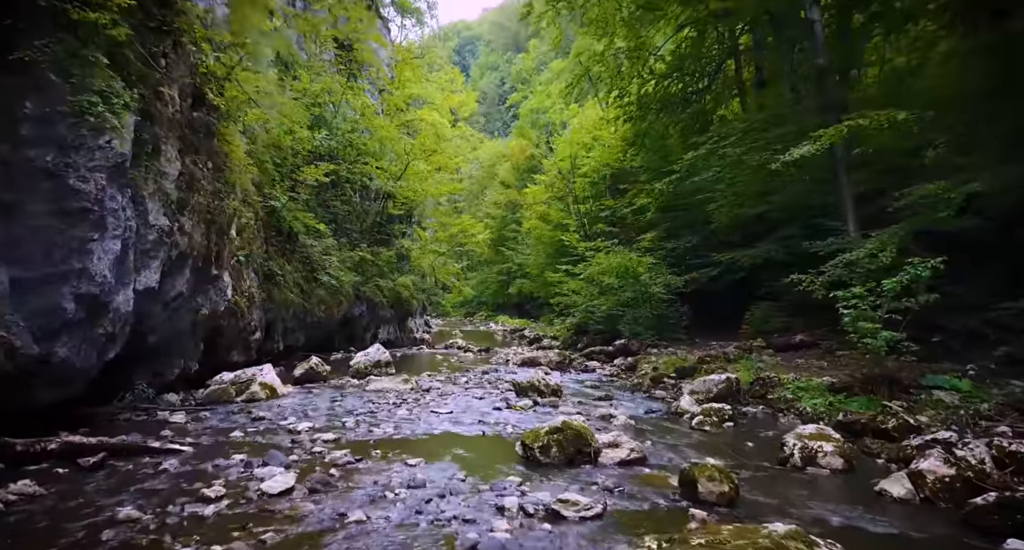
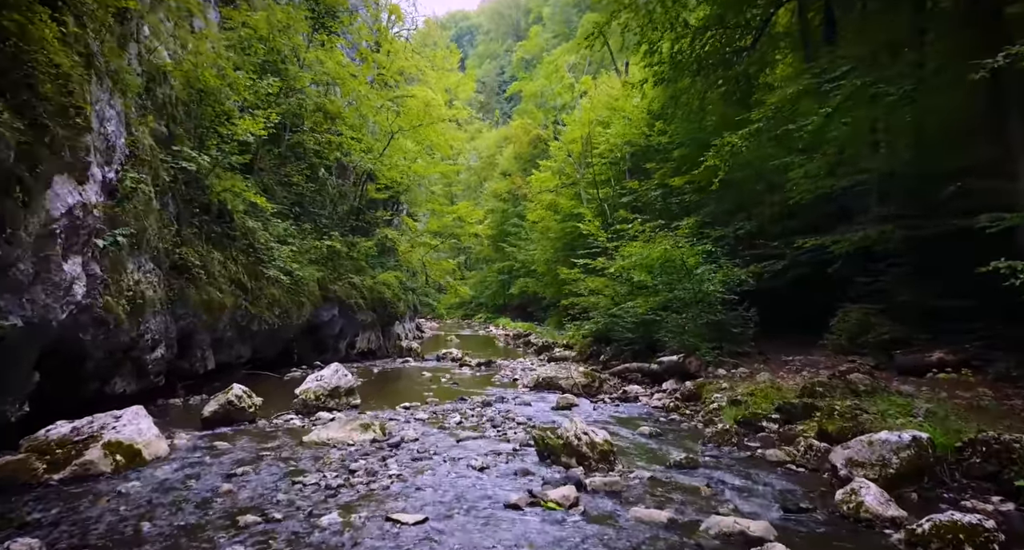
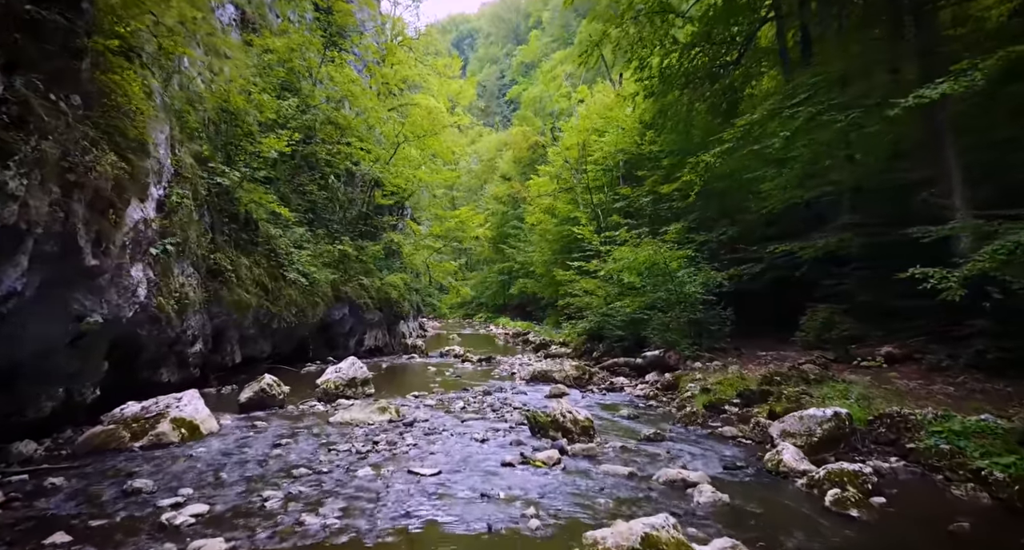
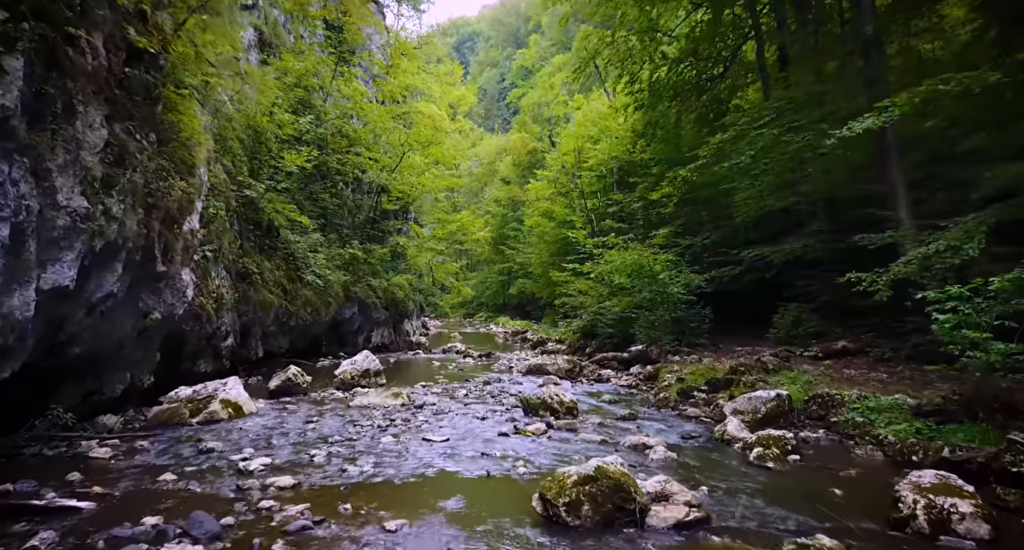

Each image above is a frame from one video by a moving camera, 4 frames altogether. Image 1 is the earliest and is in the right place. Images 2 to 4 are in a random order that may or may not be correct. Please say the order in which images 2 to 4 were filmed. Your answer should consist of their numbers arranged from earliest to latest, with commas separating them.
4, 3, 2
